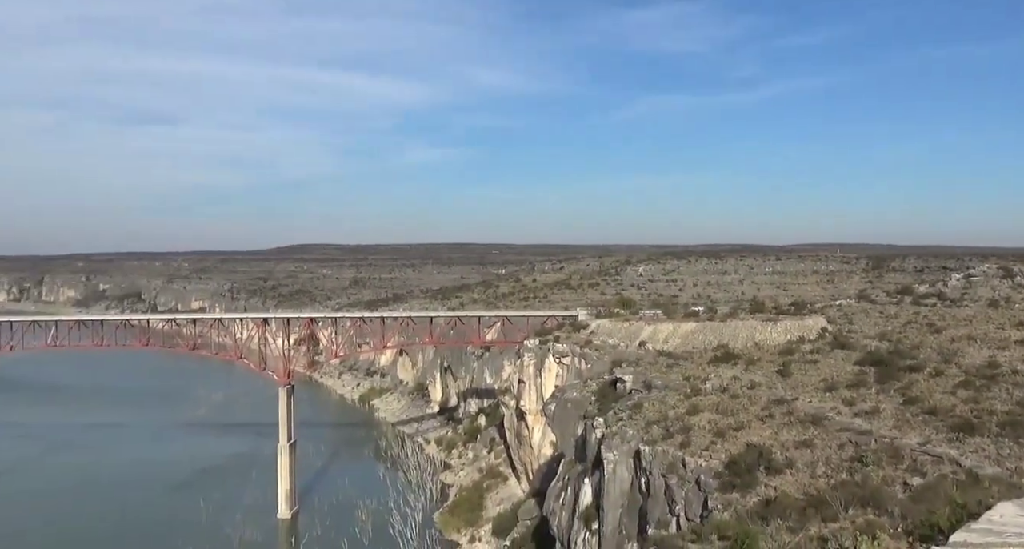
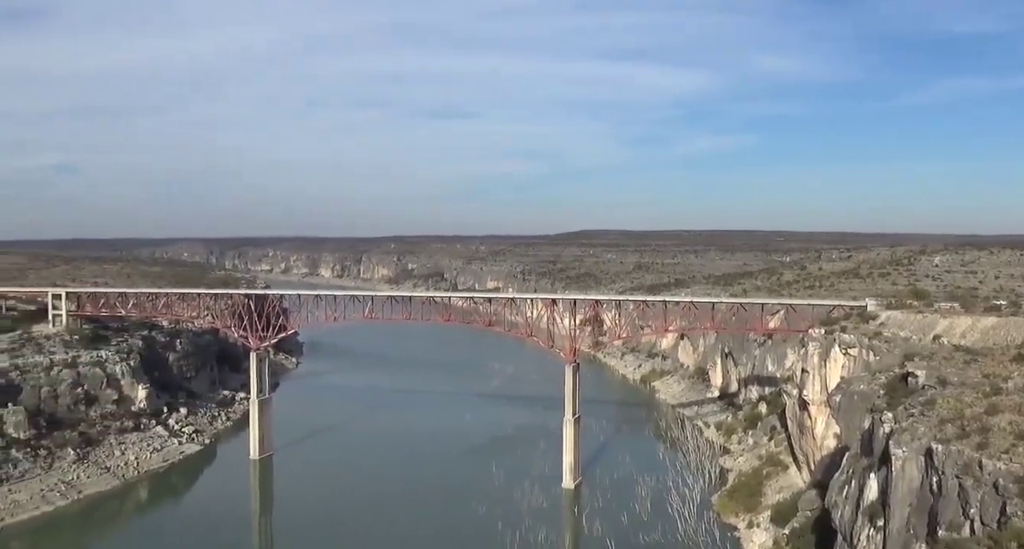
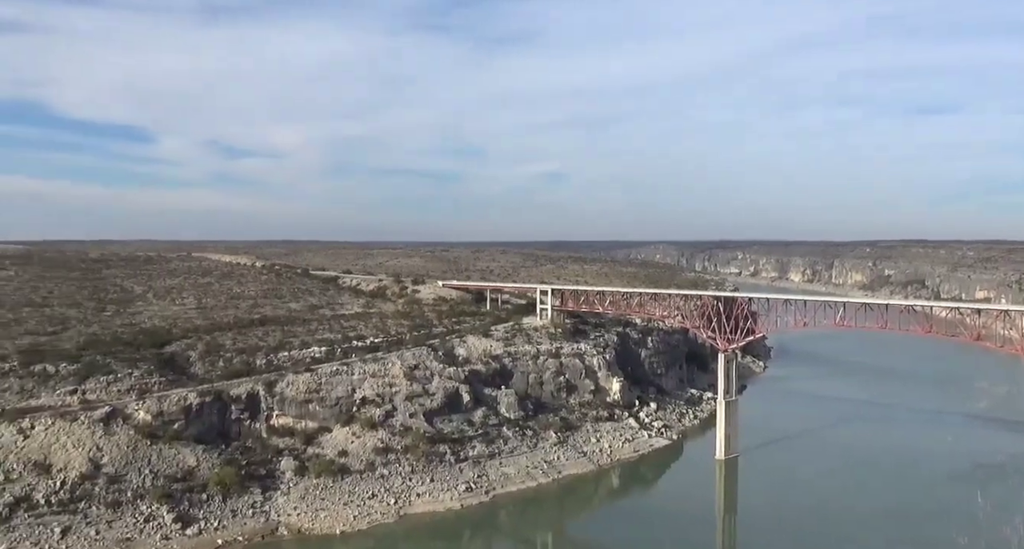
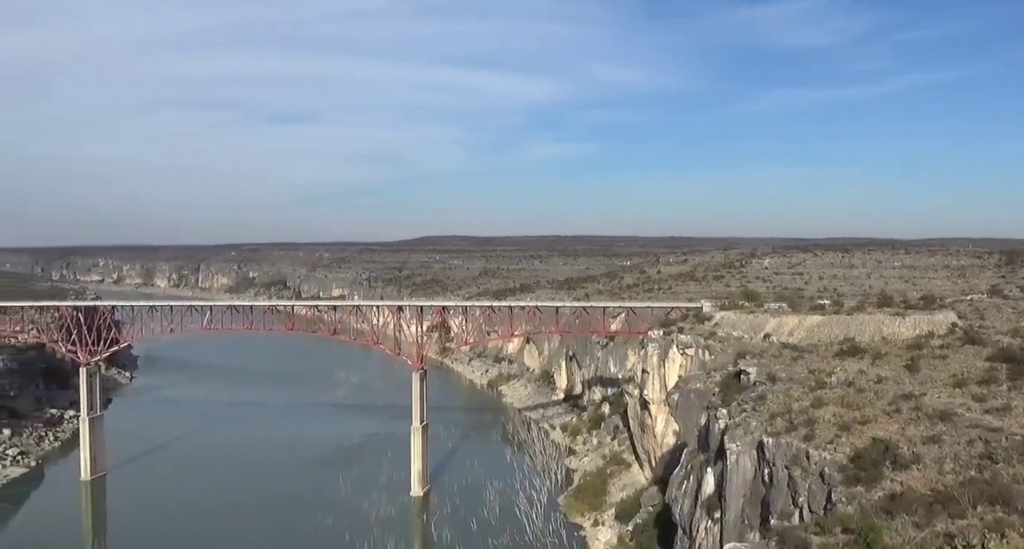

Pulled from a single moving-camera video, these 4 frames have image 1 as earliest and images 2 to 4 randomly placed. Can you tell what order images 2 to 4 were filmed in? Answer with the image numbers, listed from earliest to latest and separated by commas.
4, 2, 3
